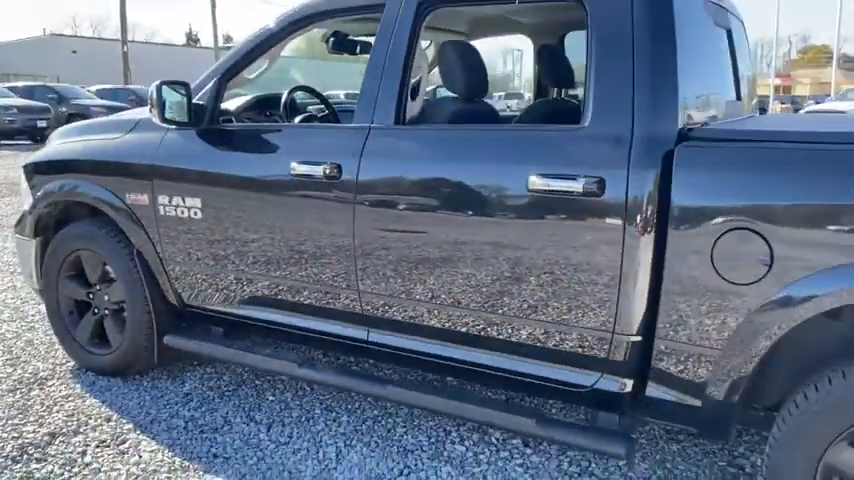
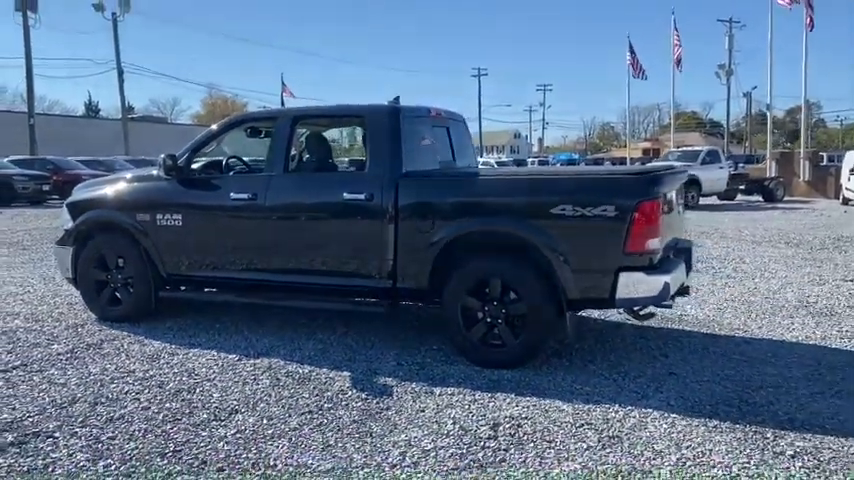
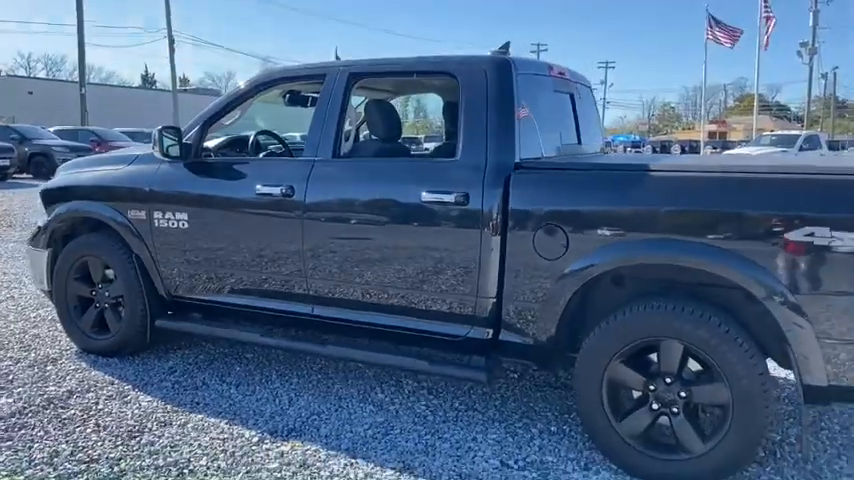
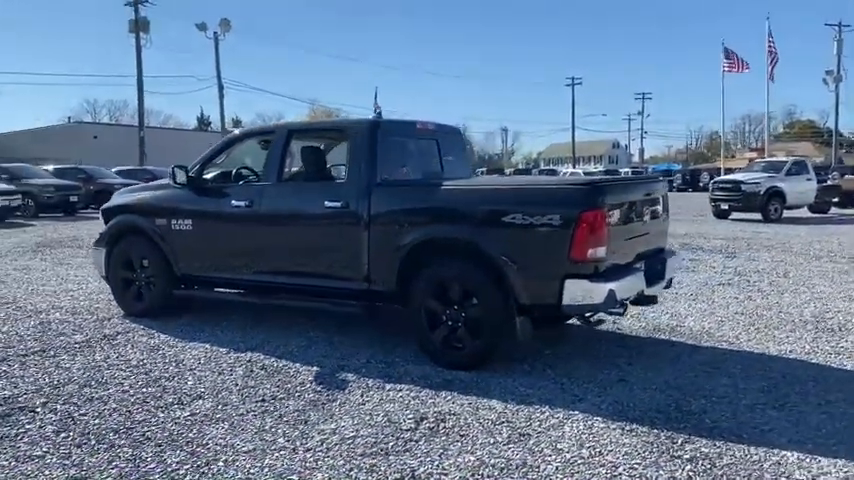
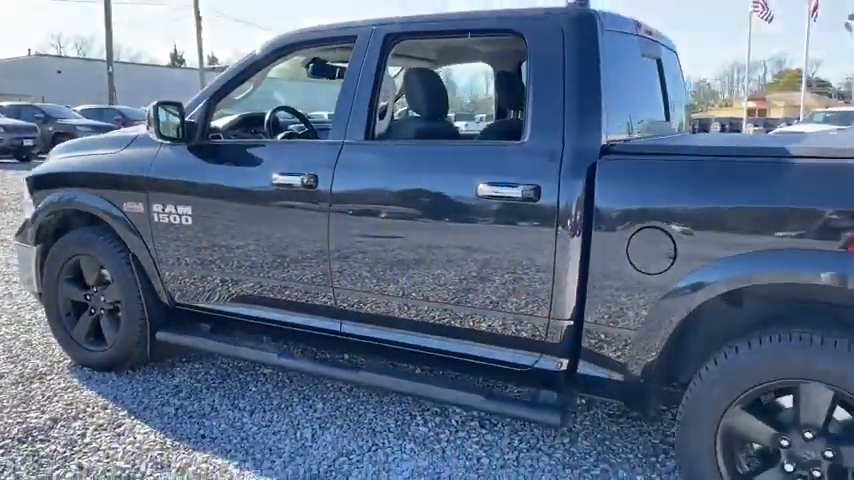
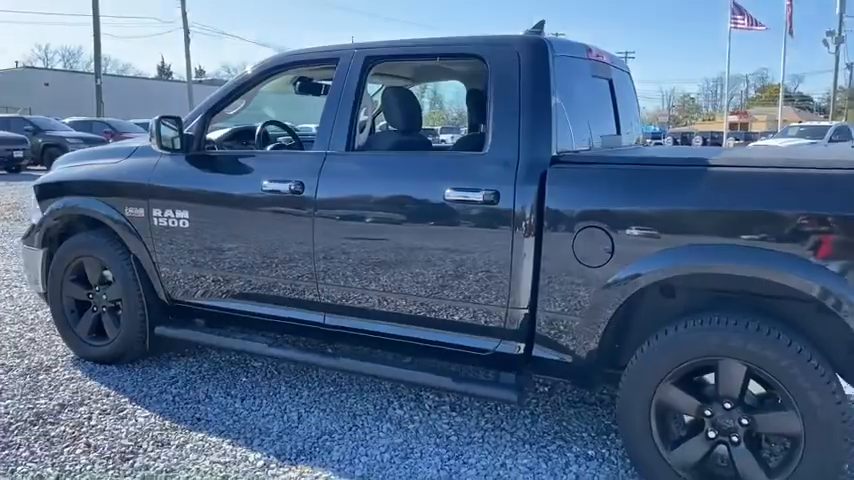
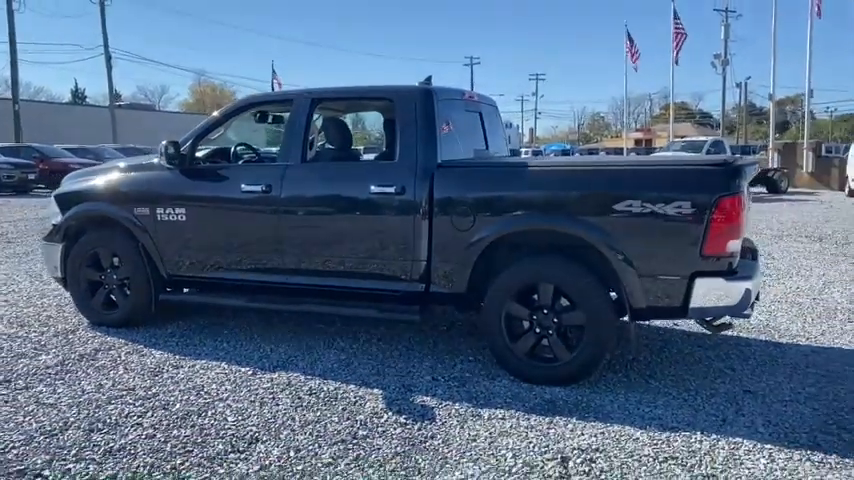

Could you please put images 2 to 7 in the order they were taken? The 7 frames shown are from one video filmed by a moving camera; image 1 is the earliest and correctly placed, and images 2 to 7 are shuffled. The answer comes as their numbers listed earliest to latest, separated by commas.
5, 6, 3, 7, 2, 4
